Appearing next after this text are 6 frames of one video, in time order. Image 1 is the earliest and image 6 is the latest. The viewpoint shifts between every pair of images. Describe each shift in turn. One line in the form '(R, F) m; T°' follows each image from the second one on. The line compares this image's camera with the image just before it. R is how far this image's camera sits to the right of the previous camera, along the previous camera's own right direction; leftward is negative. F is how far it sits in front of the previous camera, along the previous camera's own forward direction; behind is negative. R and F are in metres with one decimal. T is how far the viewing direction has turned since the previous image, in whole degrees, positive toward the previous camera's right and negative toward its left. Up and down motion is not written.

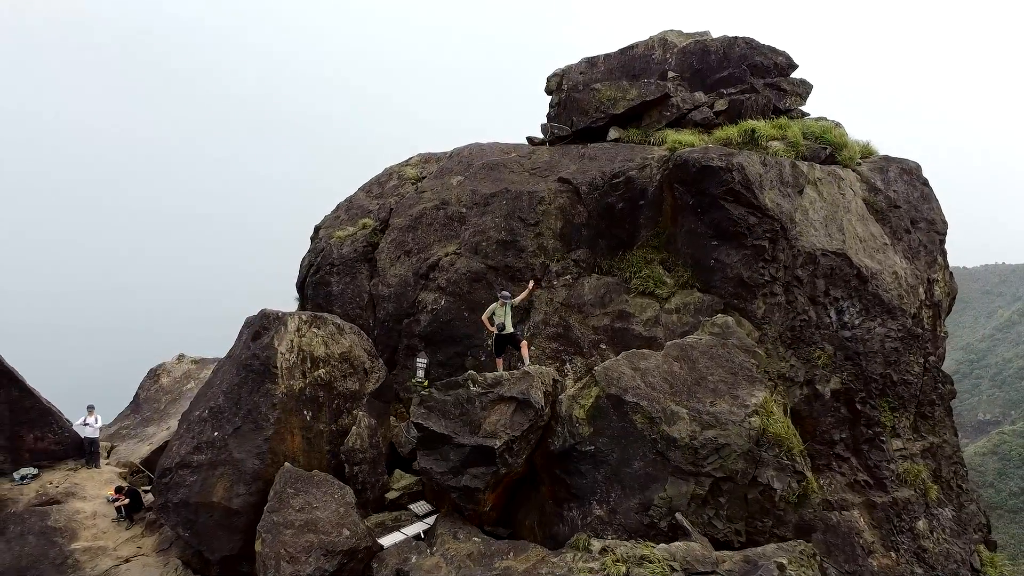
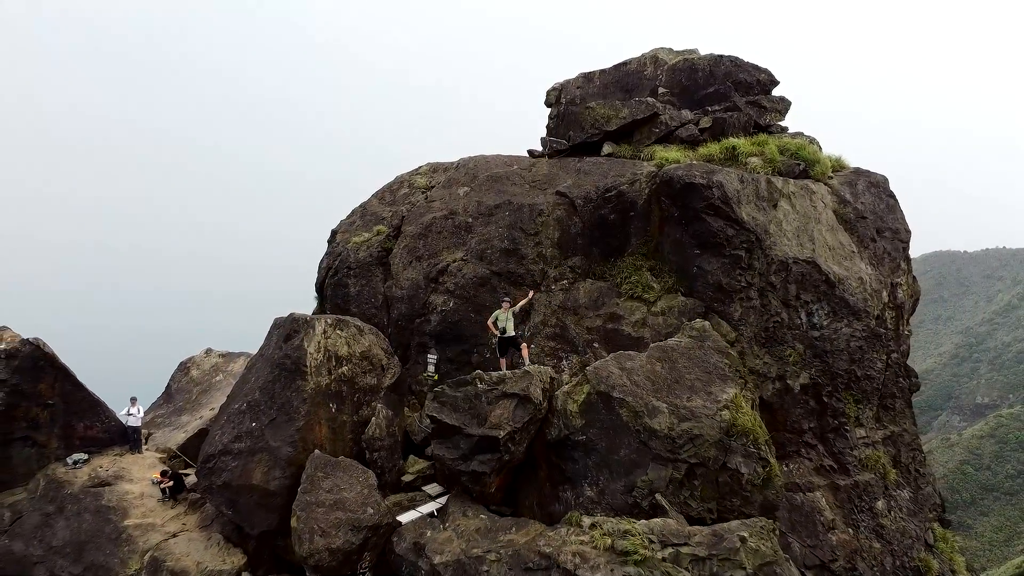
(0.0, -0.8) m; 0°
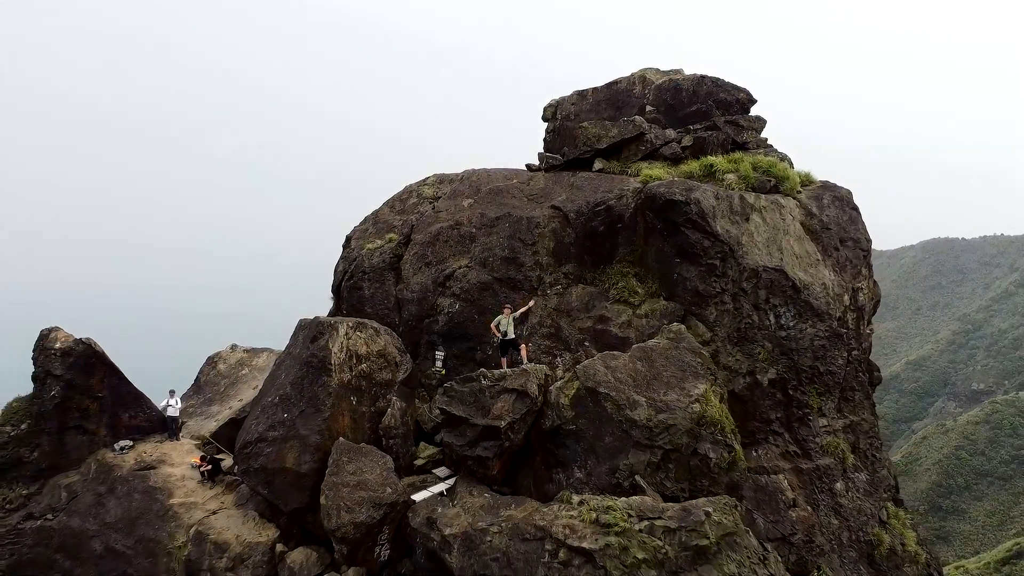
(0.0, -1.0) m; 0°
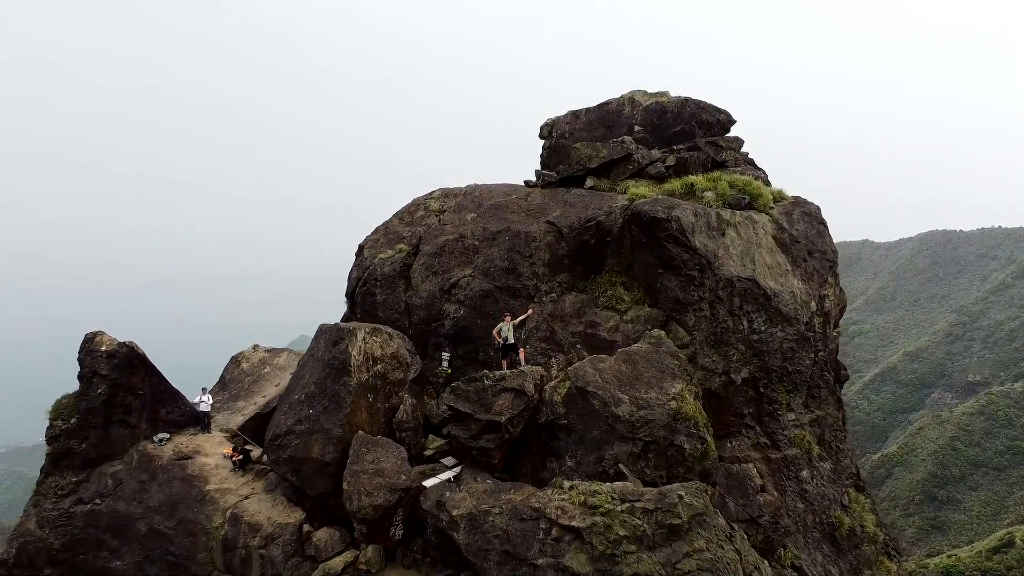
(0.0, -1.0) m; 0°
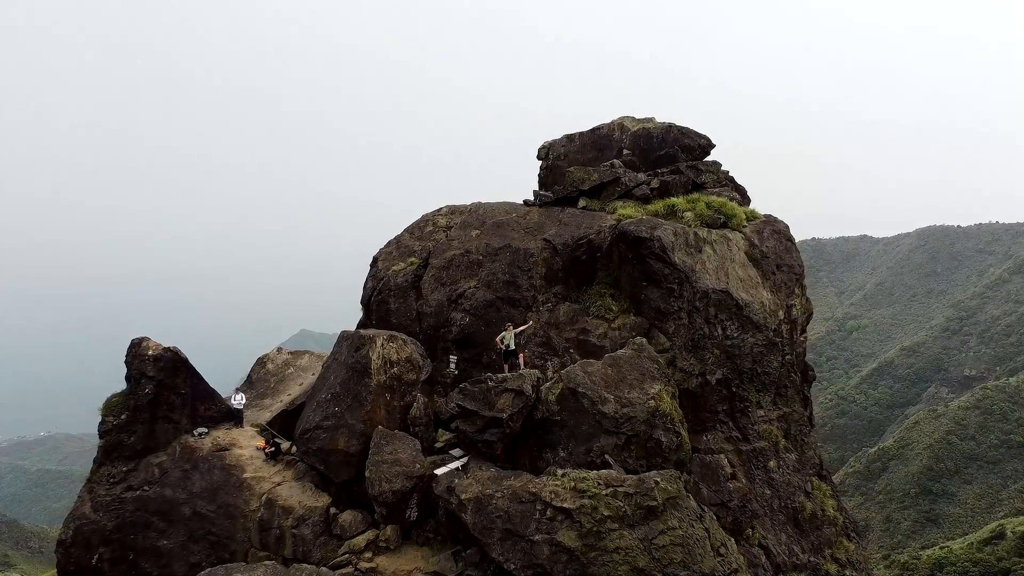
(0.0, -1.3) m; 0°
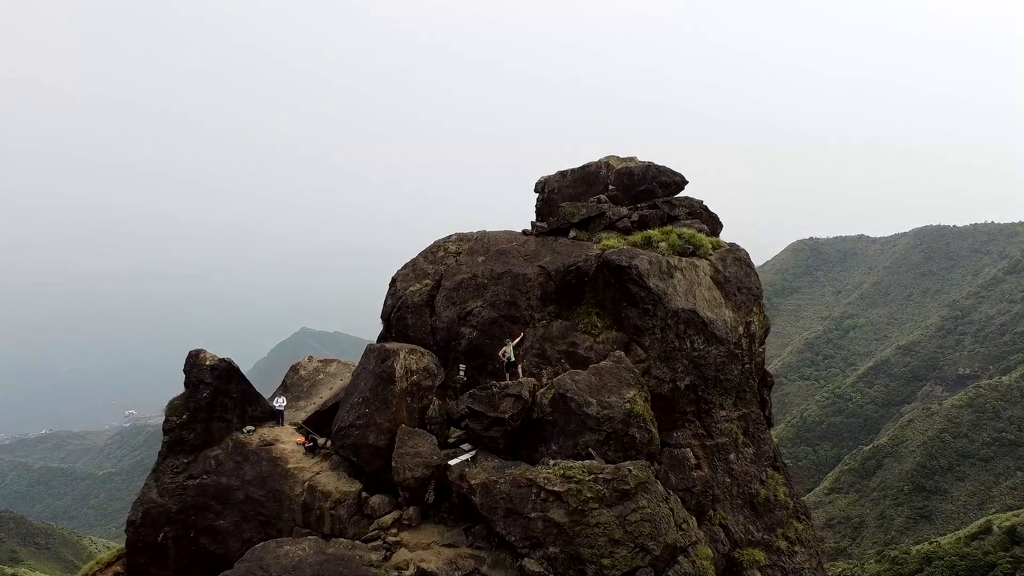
(0.0, -2.2) m; 0°
